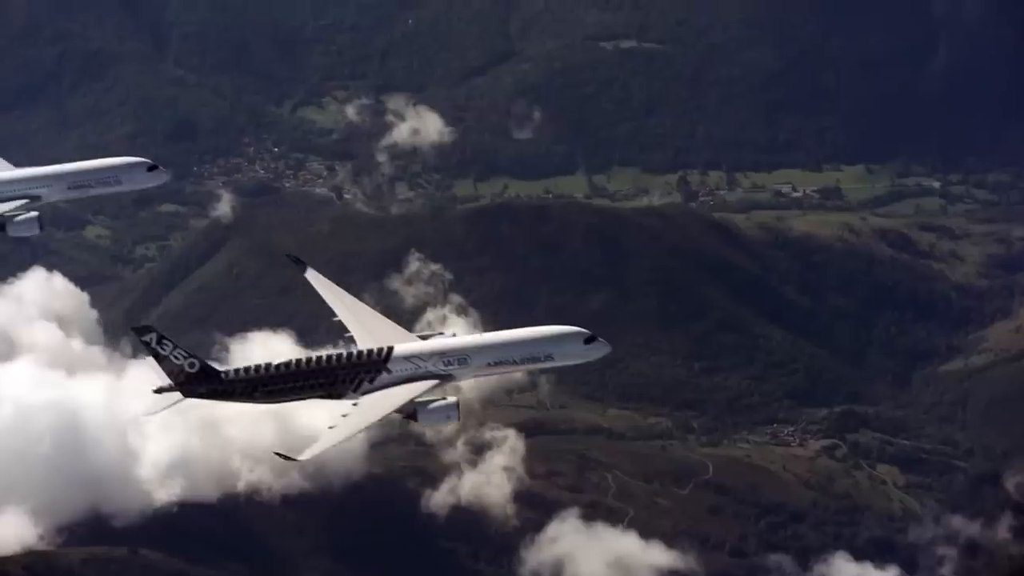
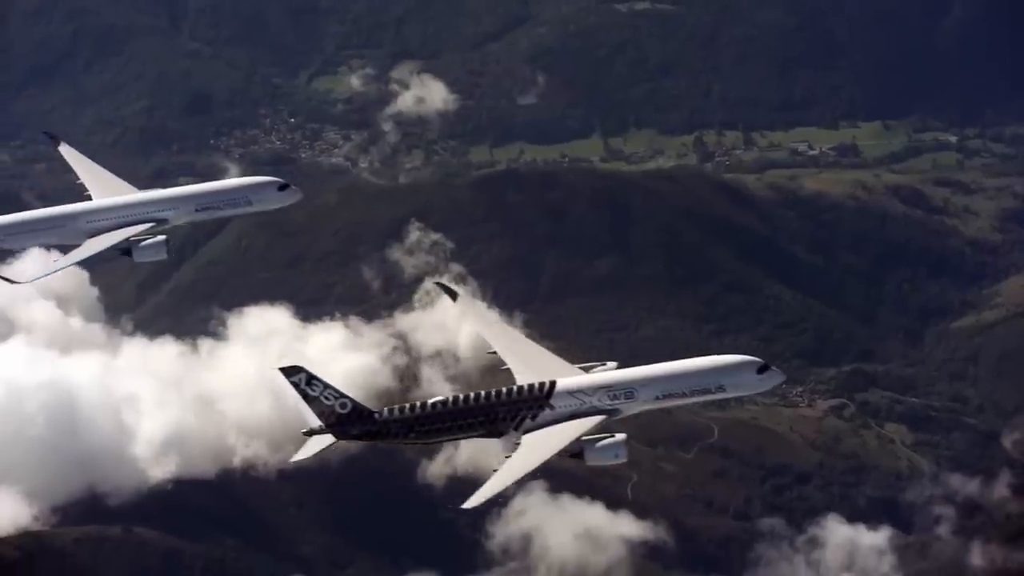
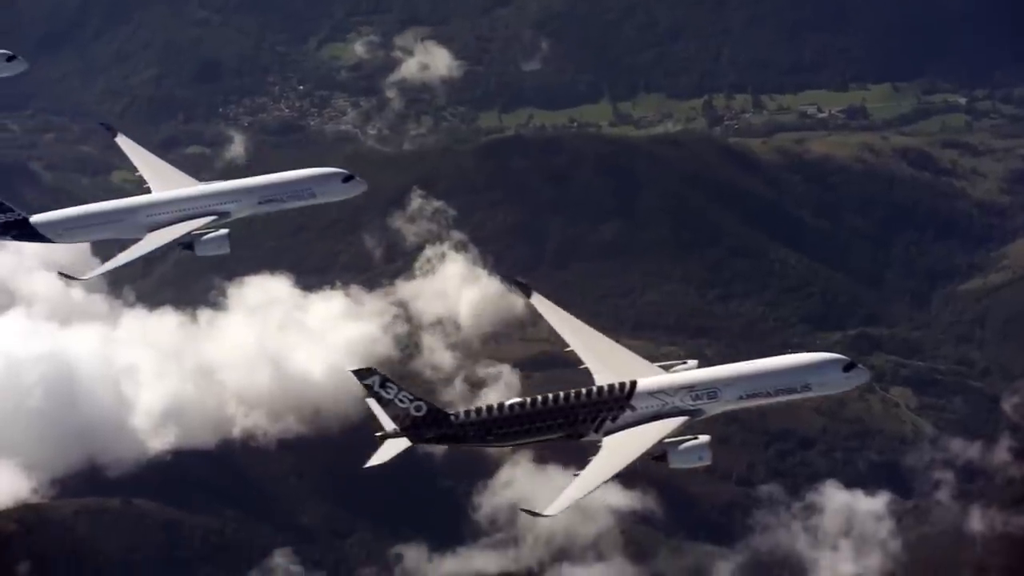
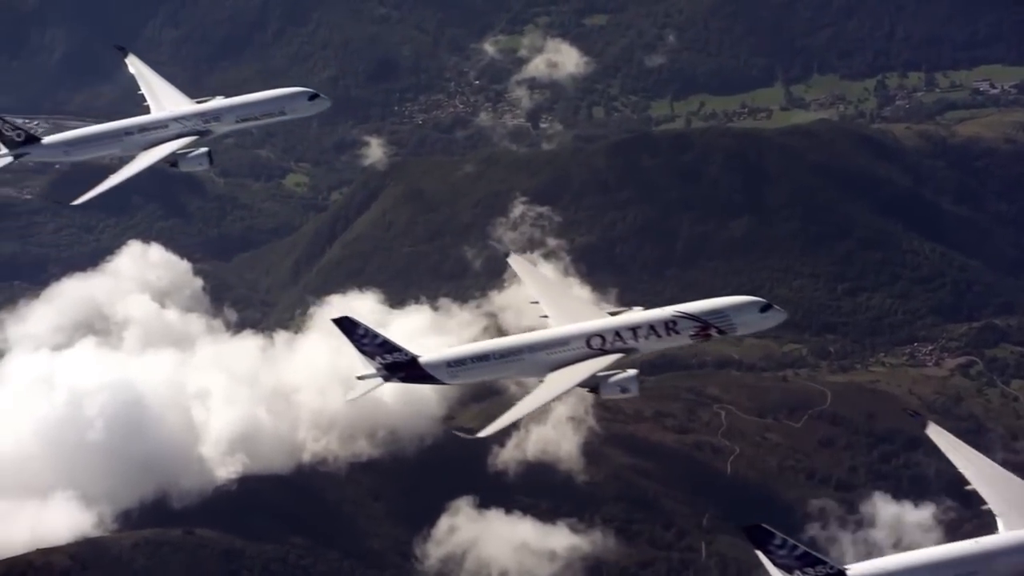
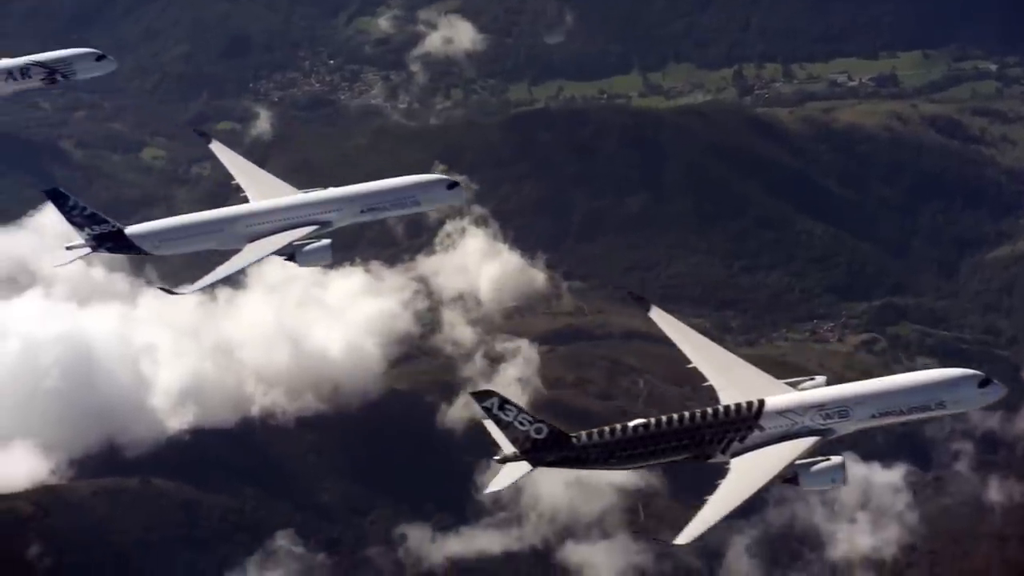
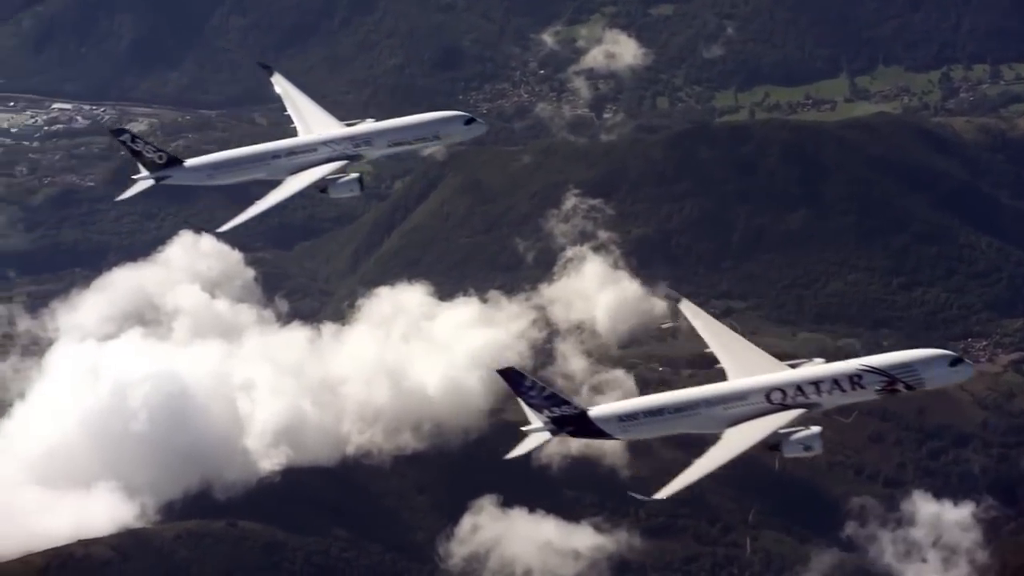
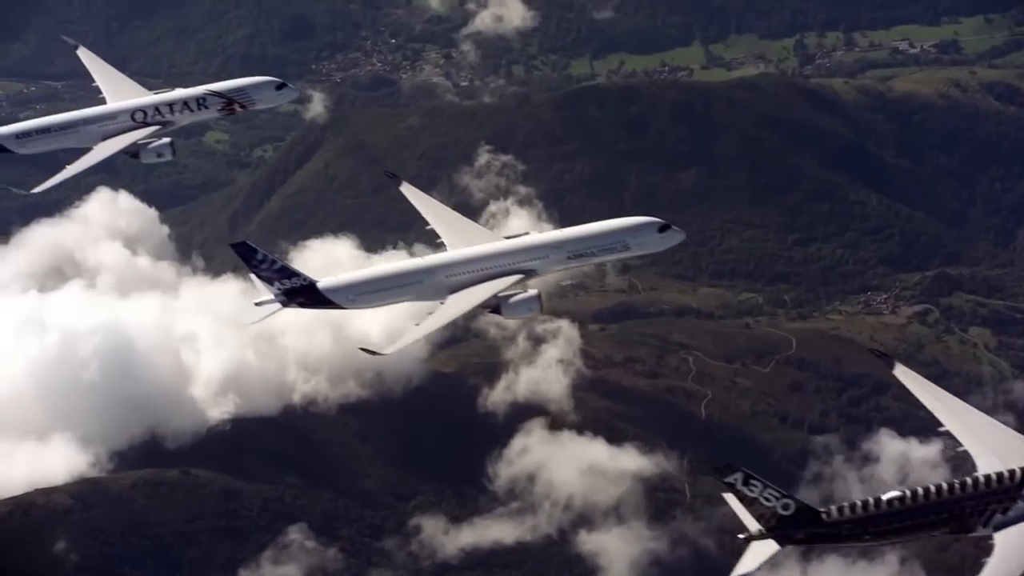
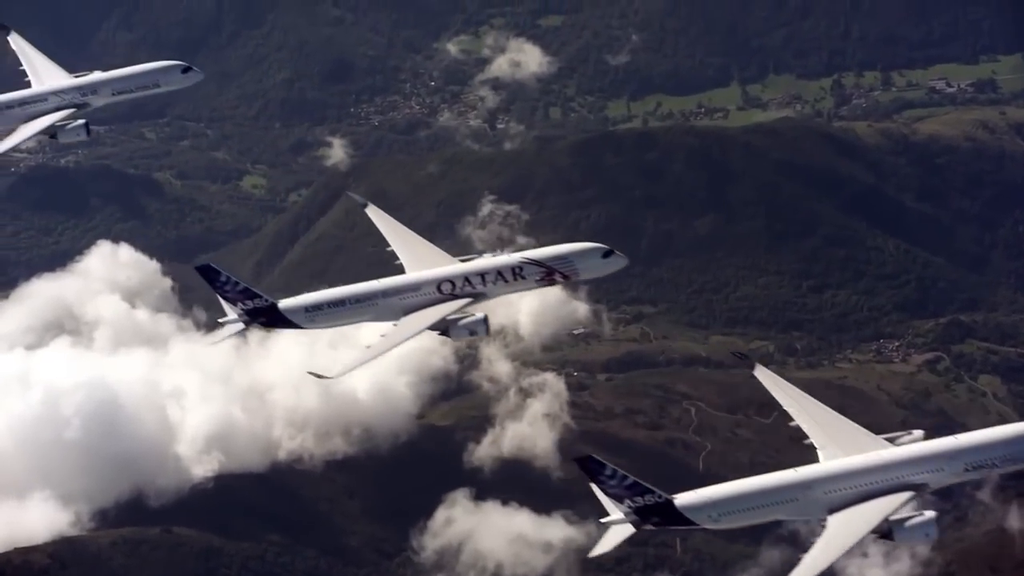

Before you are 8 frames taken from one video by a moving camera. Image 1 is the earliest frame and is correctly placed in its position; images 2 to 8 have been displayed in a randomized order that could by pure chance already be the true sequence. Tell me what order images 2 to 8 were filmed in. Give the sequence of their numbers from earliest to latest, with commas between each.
2, 3, 5, 7, 8, 4, 6
